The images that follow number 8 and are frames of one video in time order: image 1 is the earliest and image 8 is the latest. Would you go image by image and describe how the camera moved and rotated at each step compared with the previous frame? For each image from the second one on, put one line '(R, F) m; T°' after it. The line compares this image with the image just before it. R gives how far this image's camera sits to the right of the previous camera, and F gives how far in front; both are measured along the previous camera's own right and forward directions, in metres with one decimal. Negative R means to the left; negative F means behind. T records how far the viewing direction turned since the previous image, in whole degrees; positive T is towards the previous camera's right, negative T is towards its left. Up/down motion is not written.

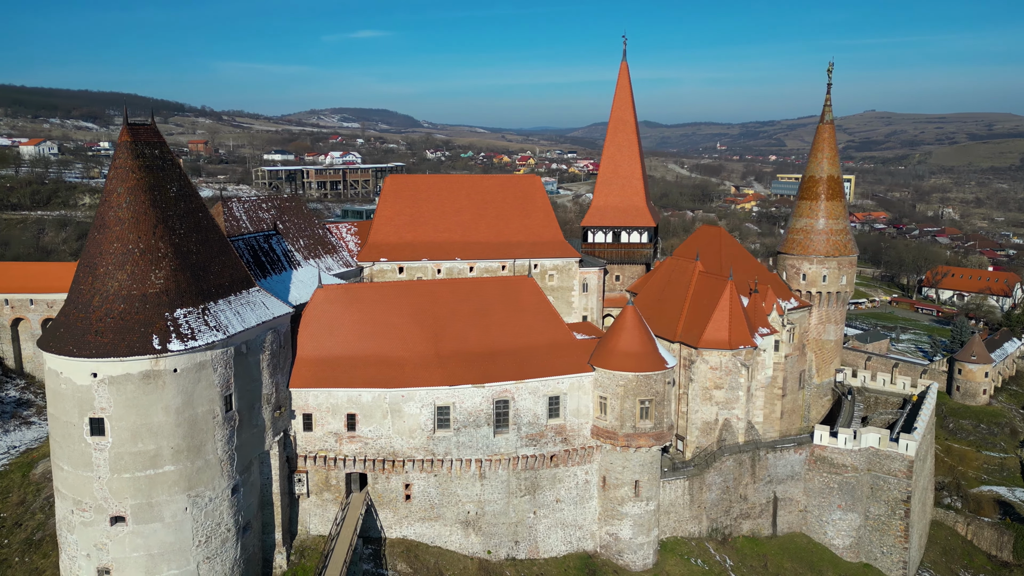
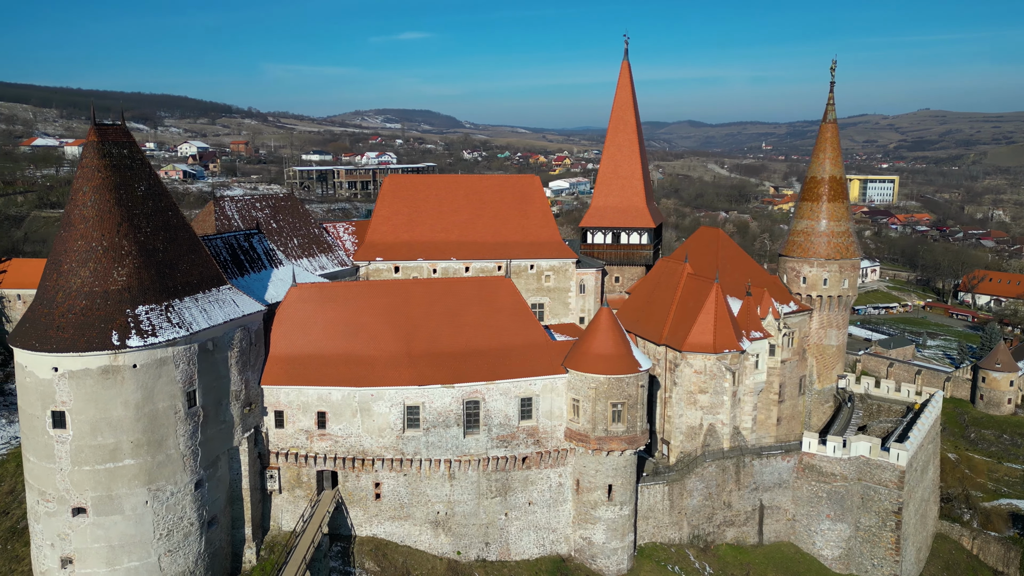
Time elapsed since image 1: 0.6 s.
(+1.9, +0.2) m; -3°
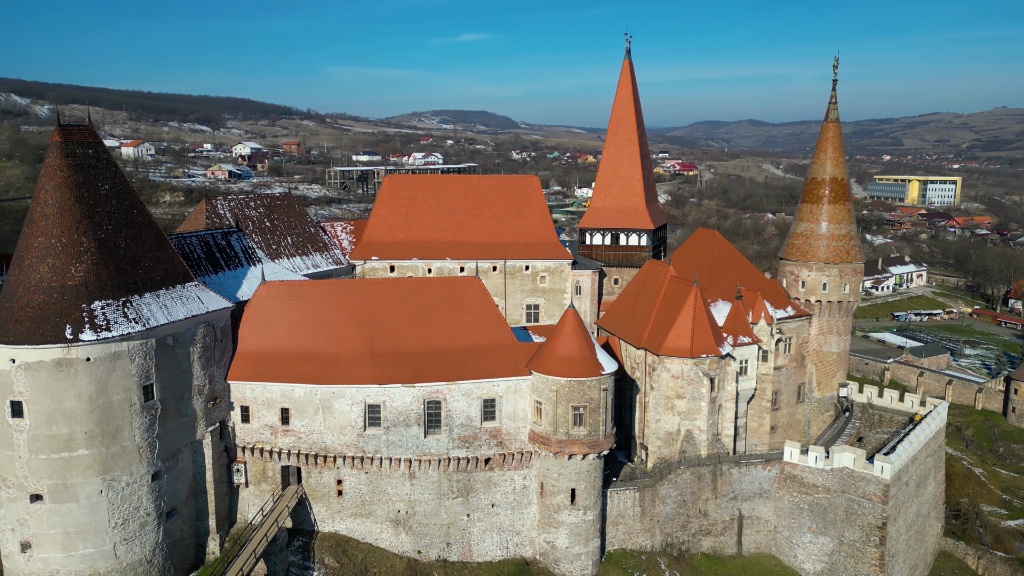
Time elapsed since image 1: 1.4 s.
(+2.6, +0.2) m; -4°
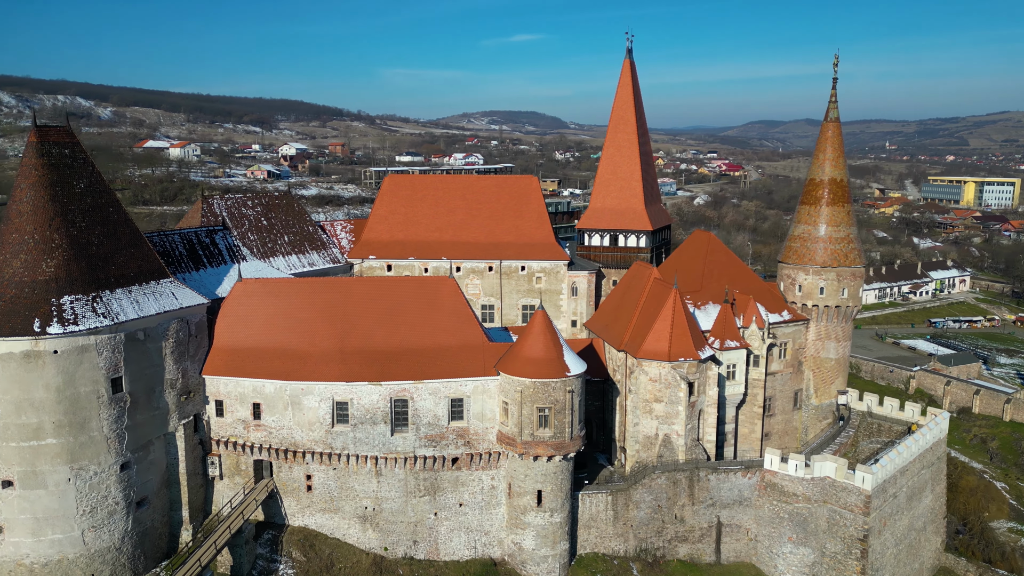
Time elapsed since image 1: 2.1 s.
(+2.3, +0.1) m; -4°
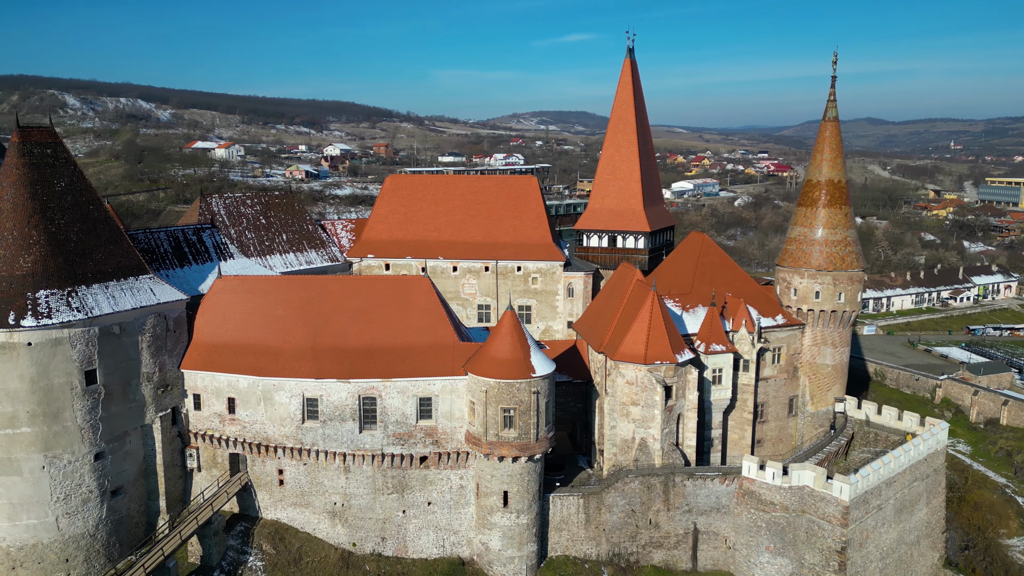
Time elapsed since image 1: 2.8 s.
(+2.3, +0.1) m; -4°
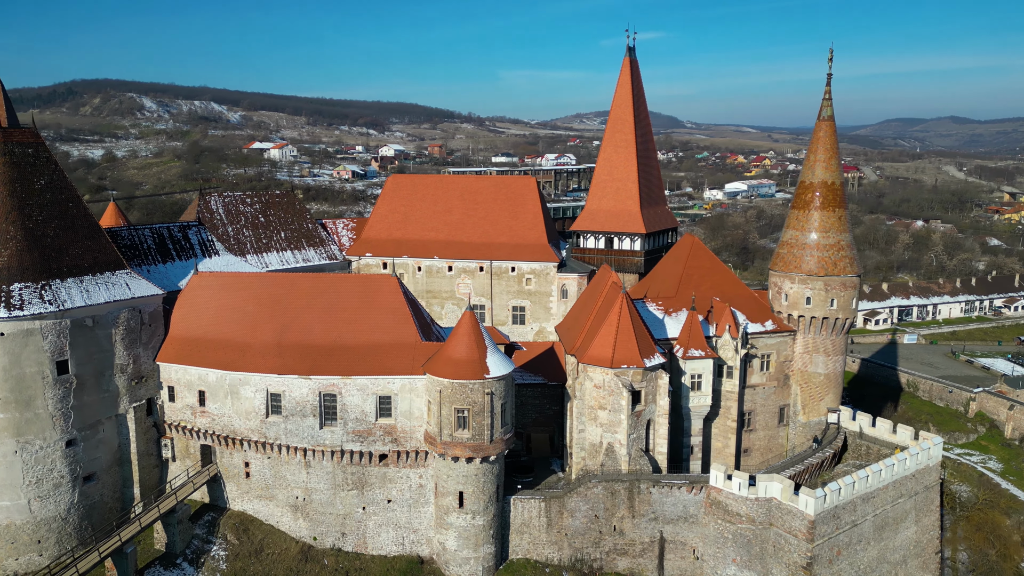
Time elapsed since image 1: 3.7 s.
(+2.9, +0.2) m; -5°
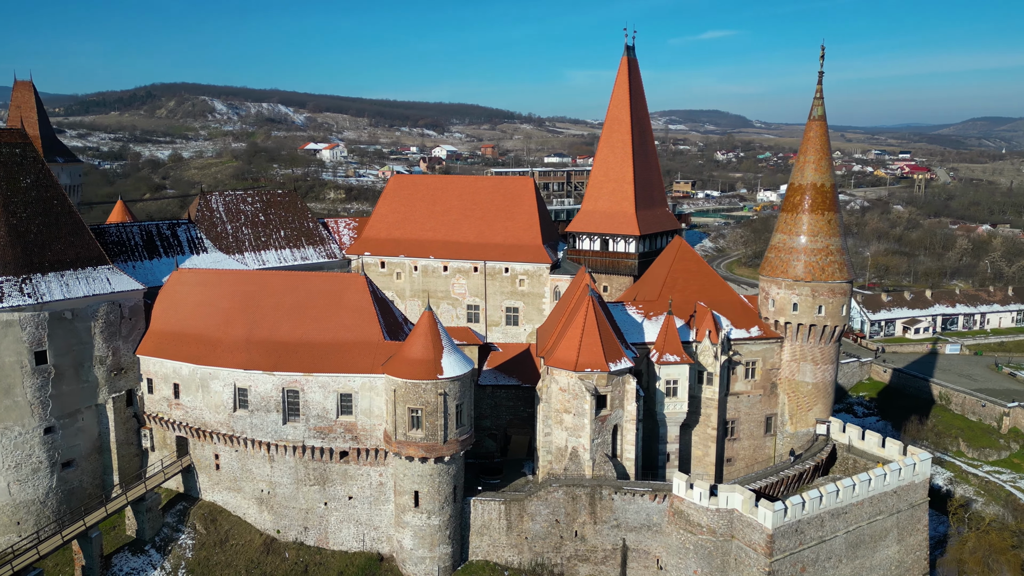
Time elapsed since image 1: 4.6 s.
(+2.9, +0.2) m; -5°
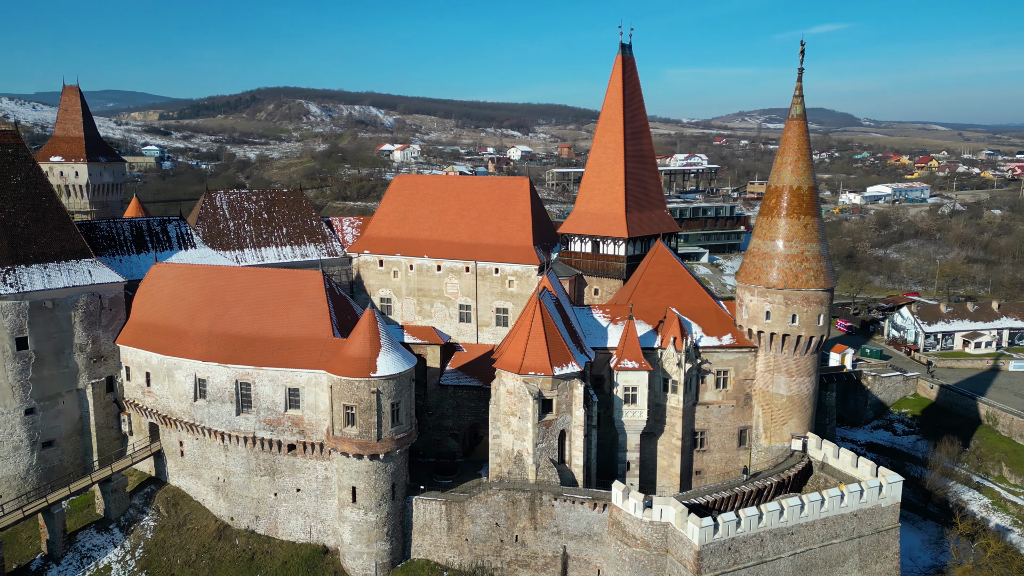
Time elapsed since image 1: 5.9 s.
(+4.2, +0.3) m; -7°
